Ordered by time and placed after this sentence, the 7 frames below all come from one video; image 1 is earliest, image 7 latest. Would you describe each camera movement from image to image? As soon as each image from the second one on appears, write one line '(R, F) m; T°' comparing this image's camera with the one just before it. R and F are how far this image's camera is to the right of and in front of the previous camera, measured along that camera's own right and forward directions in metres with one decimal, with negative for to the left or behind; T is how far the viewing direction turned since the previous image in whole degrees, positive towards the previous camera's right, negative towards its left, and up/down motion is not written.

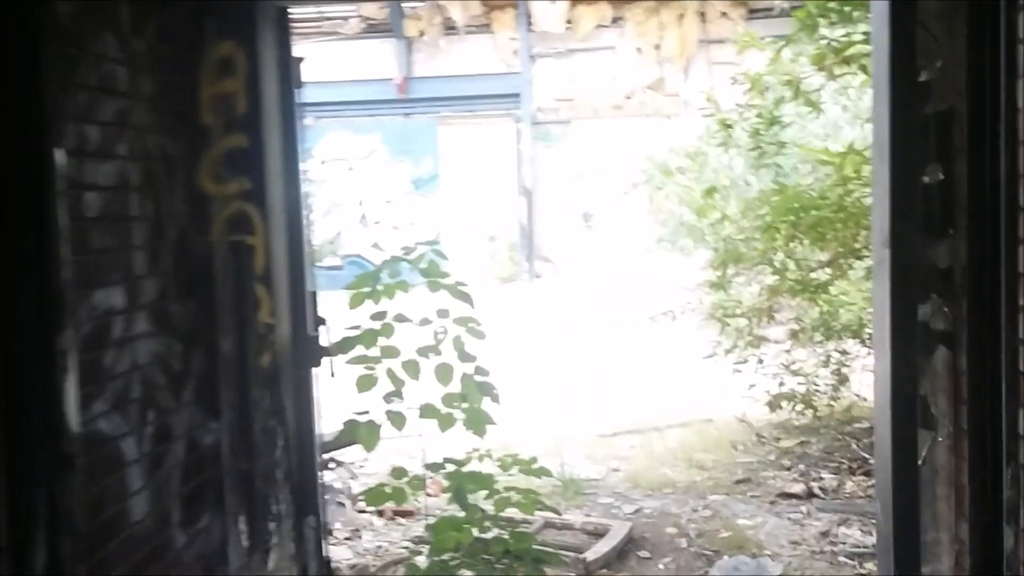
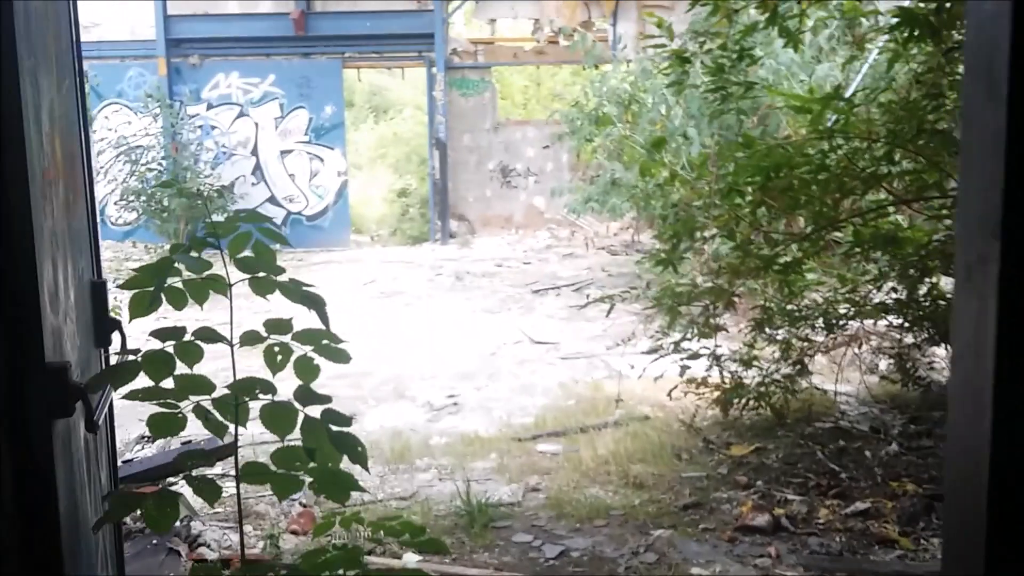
(+0.1, +0.9) m; +5°
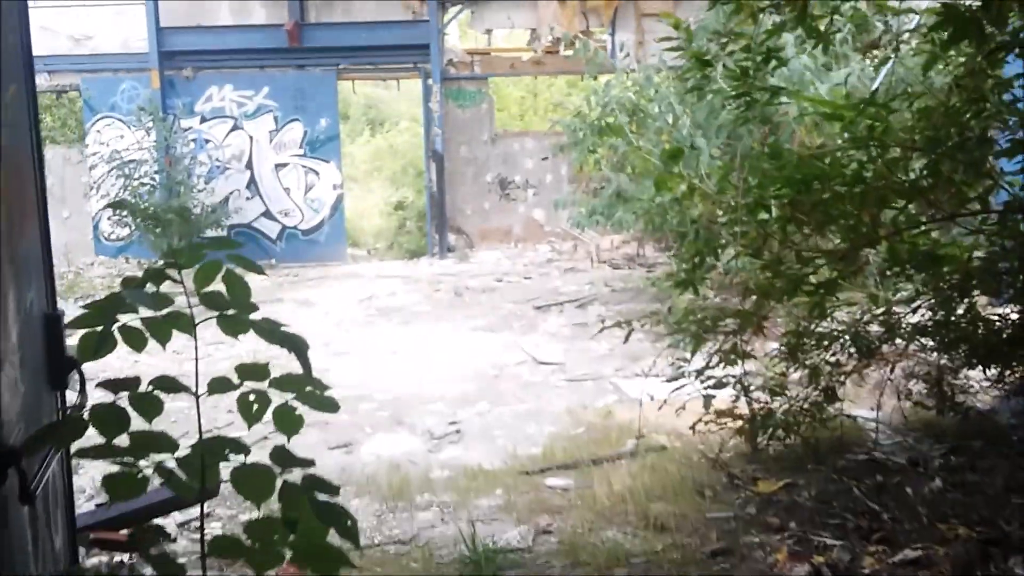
(0.0, +0.3) m; 0°
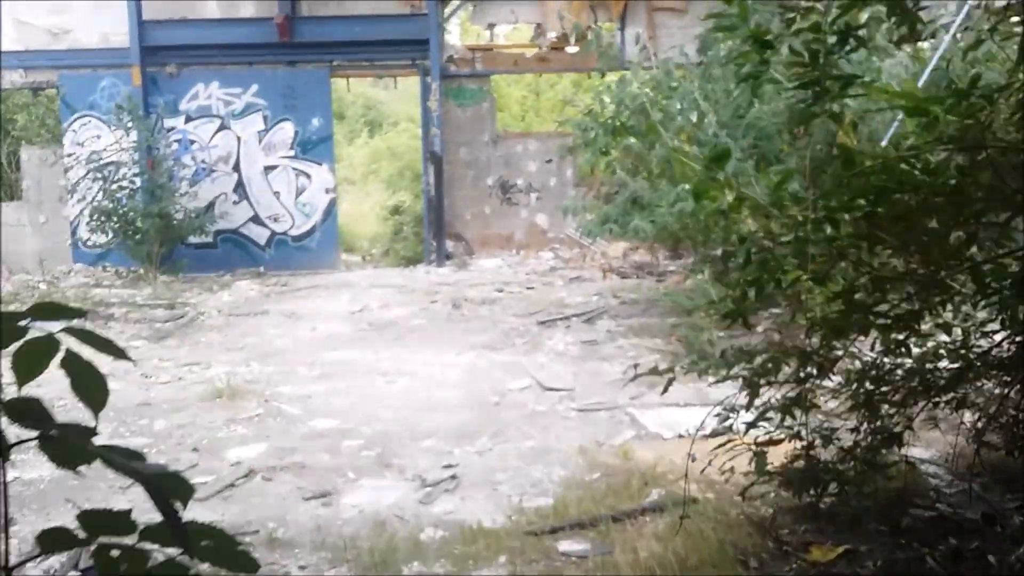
(0.0, +0.6) m; 0°
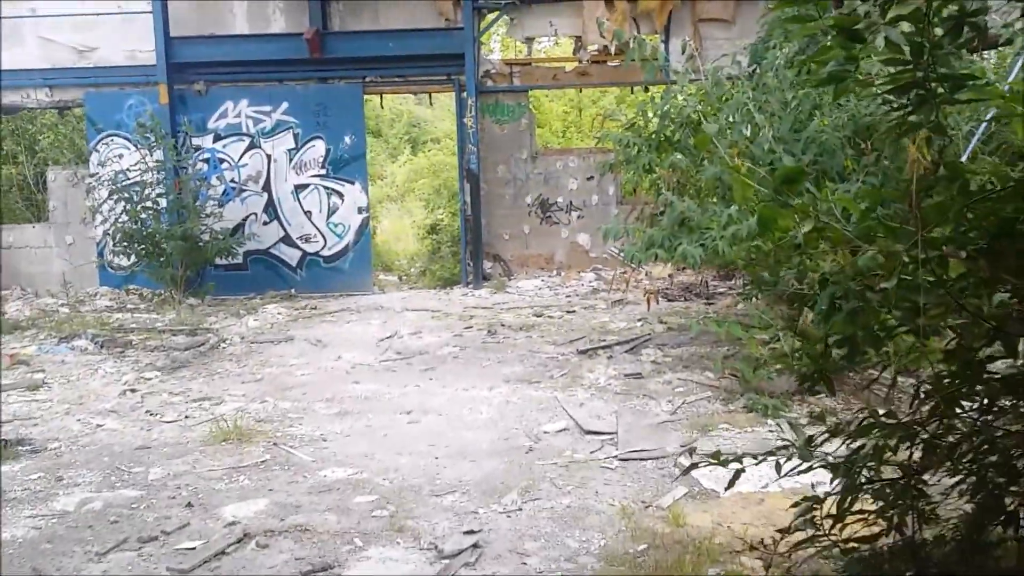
(0.0, +0.5) m; -3°
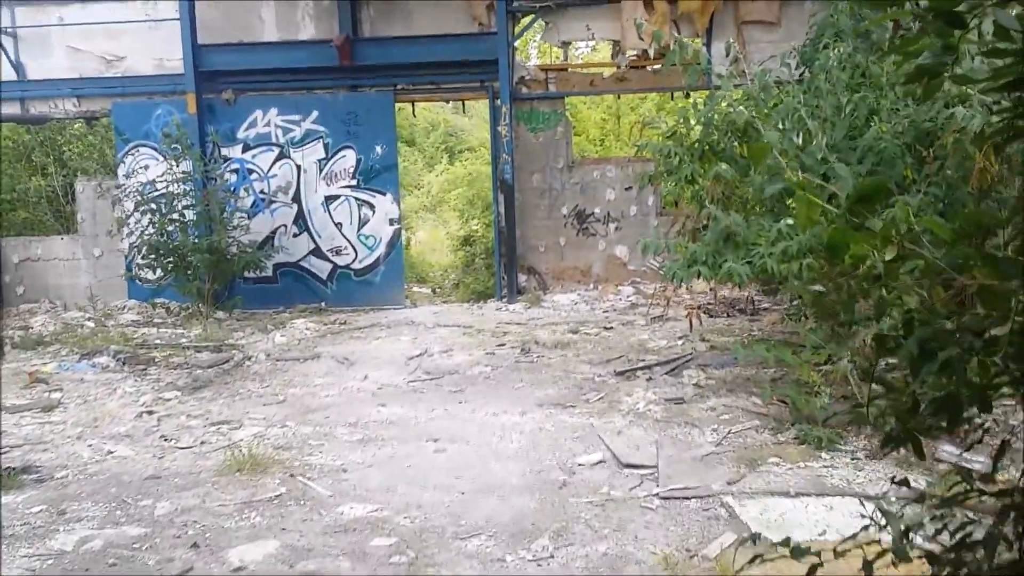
(0.0, +0.3) m; -2°
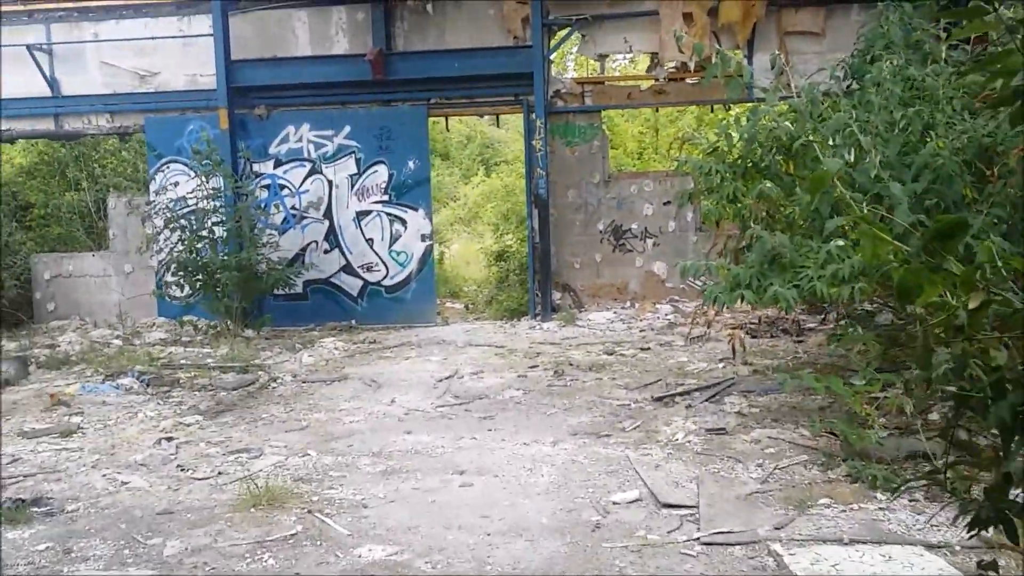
(0.0, +0.2) m; -2°
